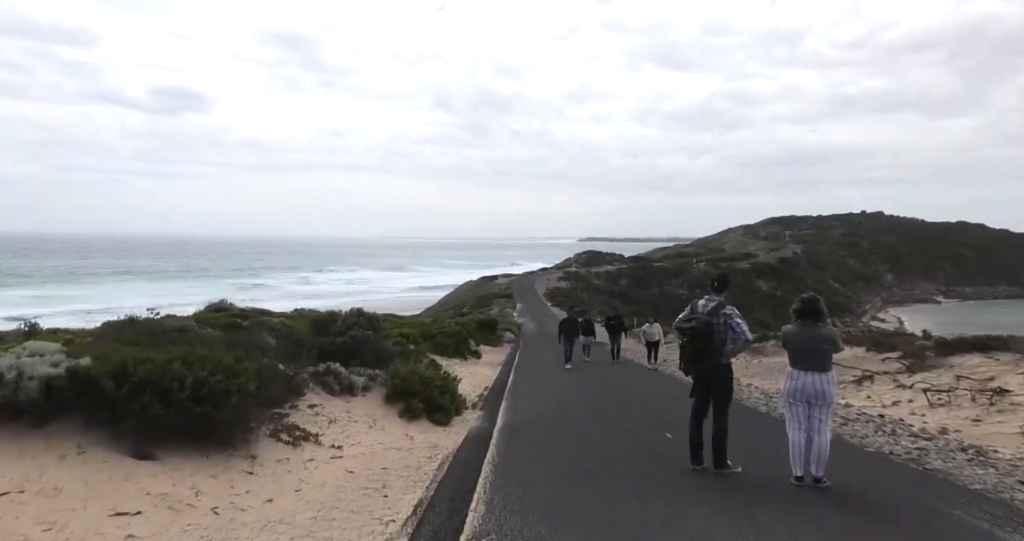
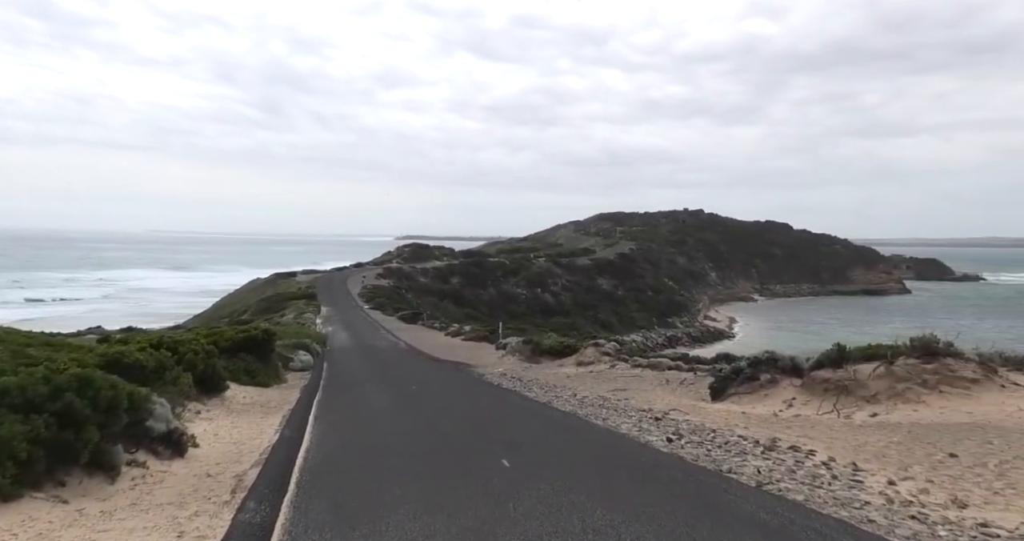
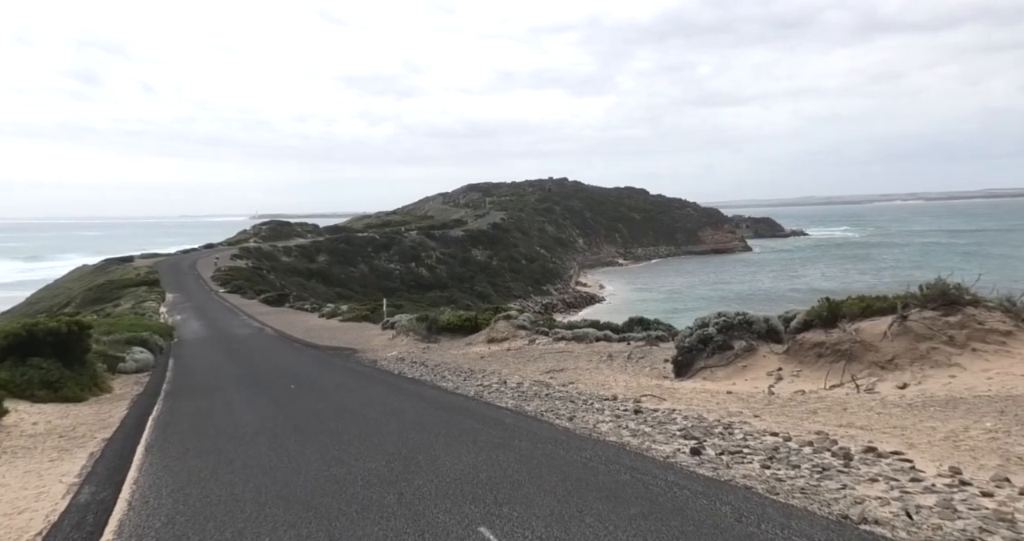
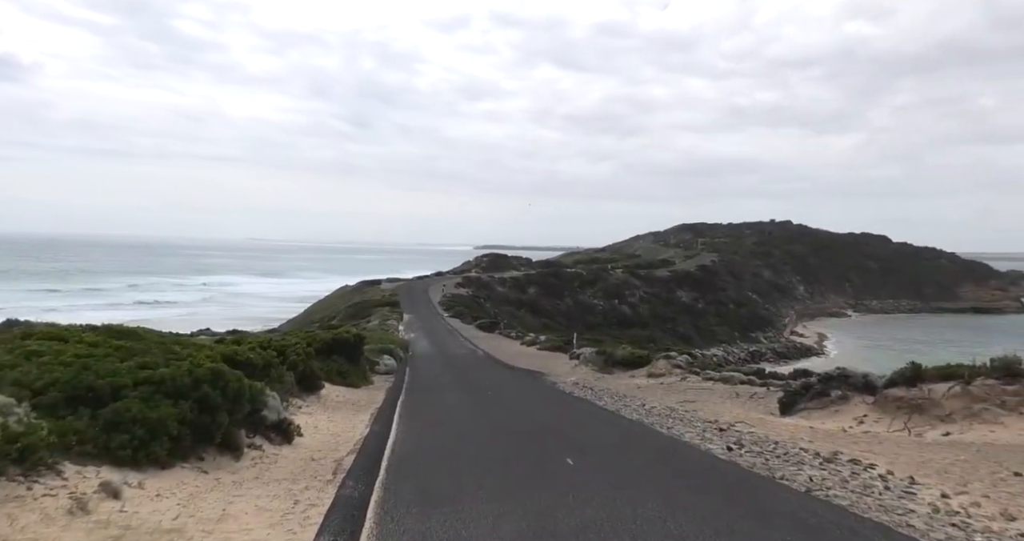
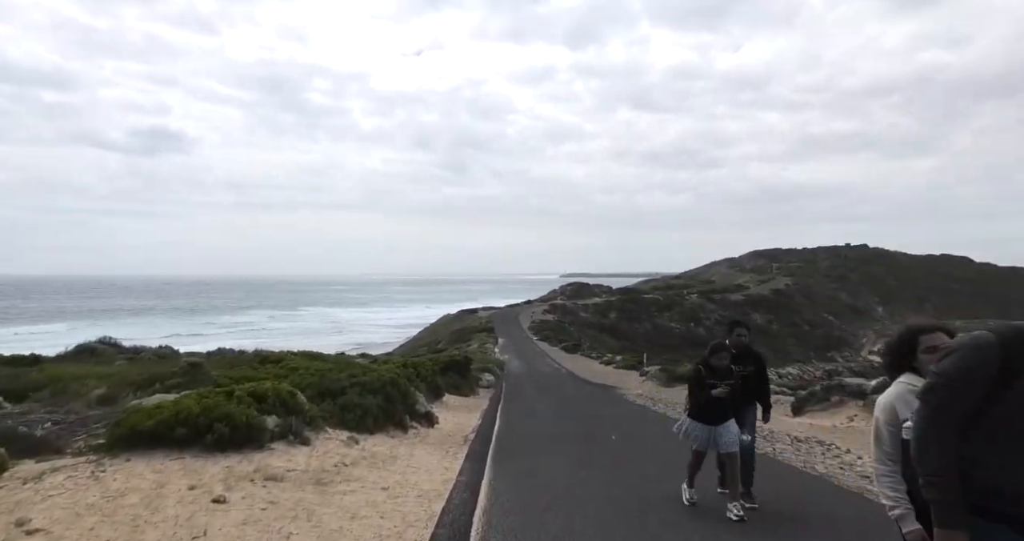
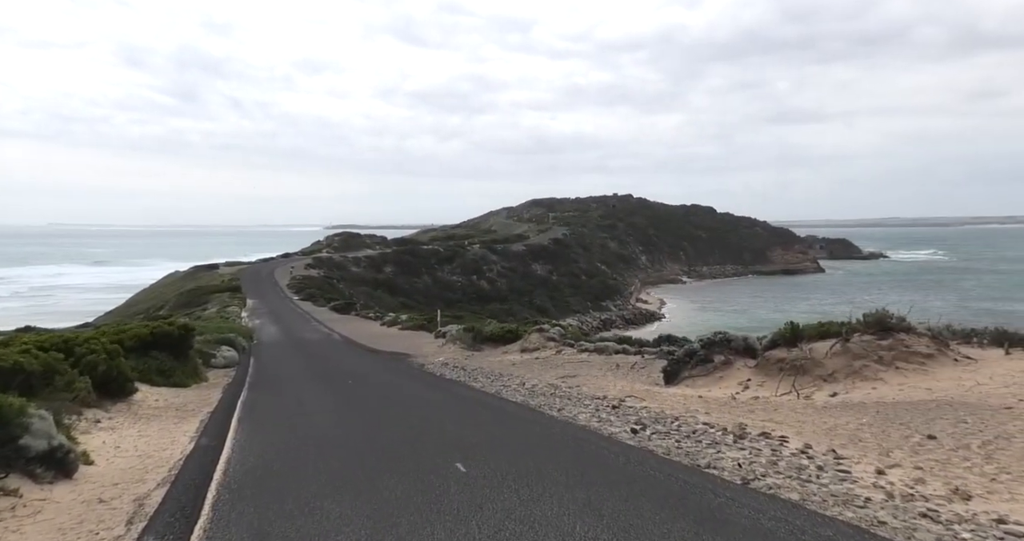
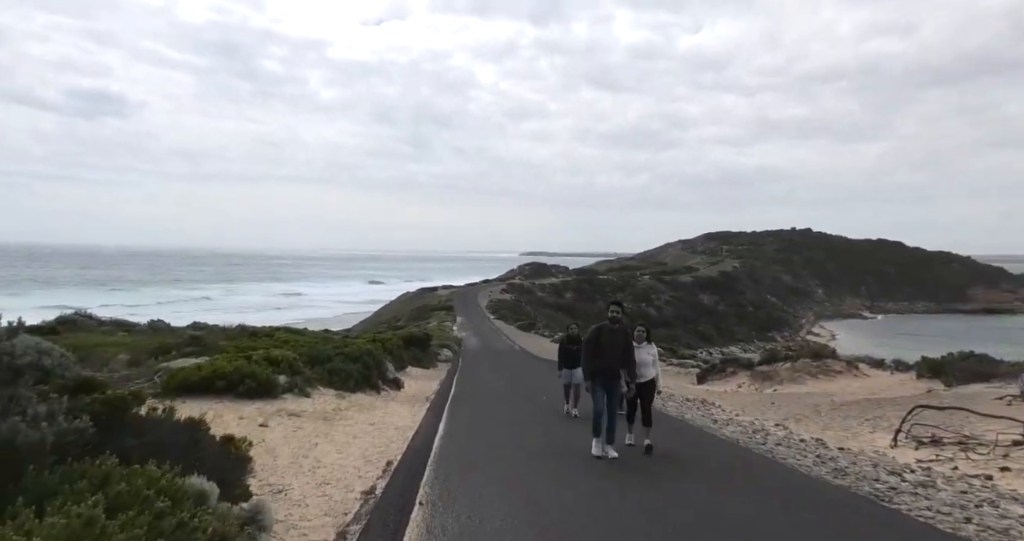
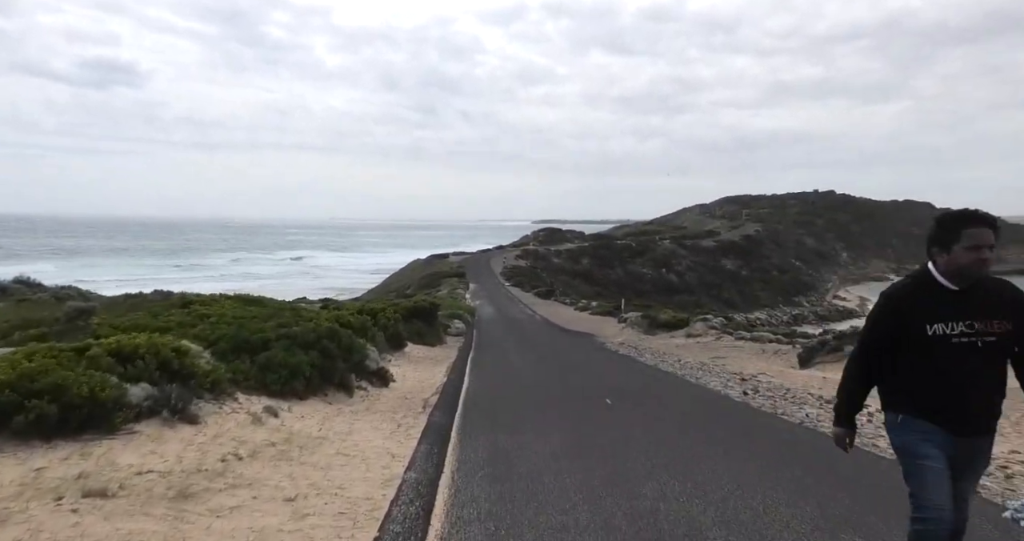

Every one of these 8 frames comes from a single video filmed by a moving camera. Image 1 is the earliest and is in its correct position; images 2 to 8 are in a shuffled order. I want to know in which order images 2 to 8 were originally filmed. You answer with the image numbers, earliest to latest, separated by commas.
7, 5, 8, 4, 2, 6, 3
